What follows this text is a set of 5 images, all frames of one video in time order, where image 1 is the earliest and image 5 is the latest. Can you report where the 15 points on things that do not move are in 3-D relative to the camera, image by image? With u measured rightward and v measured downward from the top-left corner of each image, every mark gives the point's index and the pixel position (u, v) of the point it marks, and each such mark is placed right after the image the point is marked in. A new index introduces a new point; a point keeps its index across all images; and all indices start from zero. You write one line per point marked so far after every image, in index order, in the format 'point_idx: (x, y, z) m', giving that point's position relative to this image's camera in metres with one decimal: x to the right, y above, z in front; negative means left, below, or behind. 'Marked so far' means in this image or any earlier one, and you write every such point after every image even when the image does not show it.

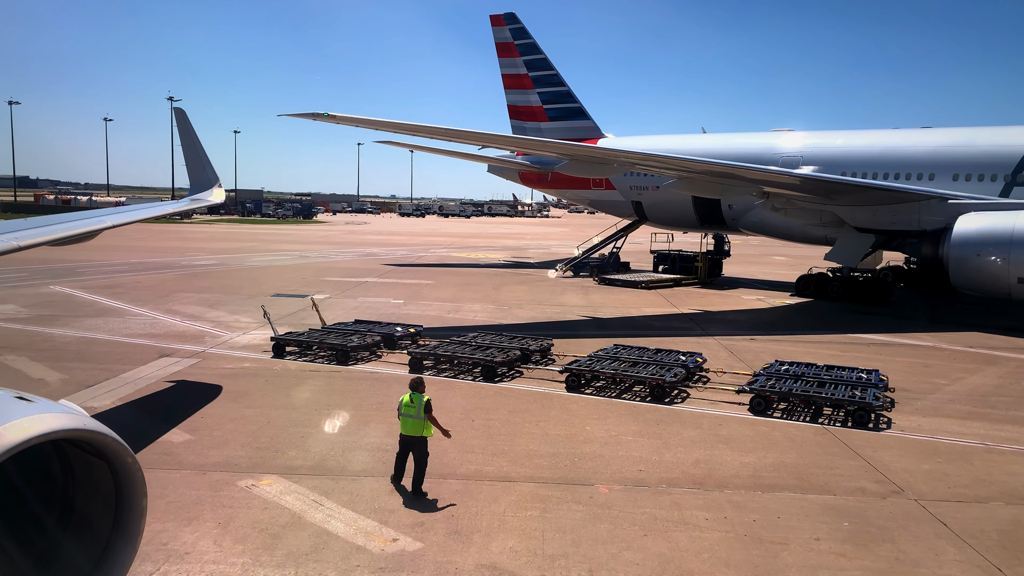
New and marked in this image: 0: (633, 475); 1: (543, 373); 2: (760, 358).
0: (+1.4, -2.2, +7.2) m
1: (+0.6, -1.6, +11.5) m
2: (+5.5, -1.5, +13.6) m
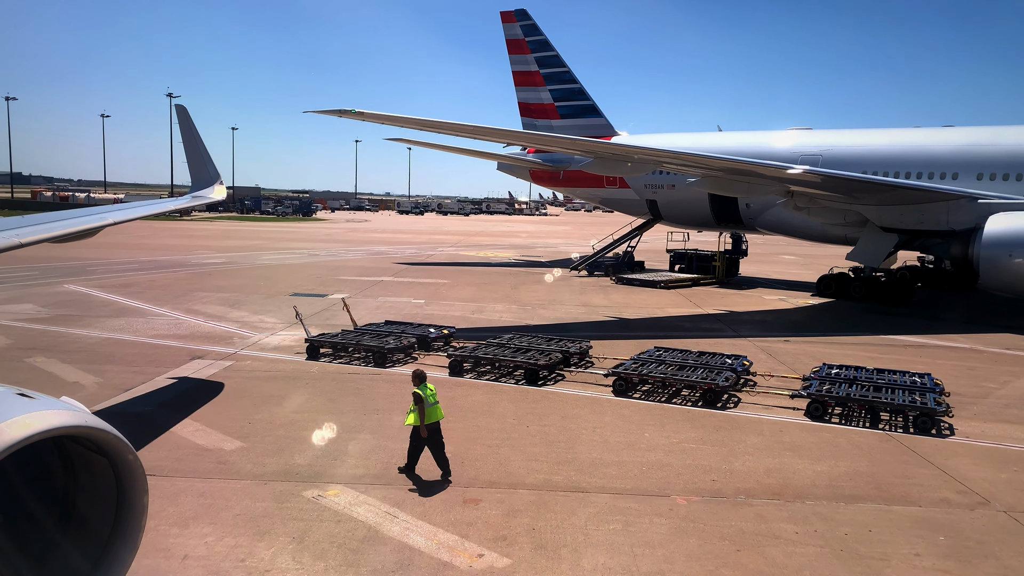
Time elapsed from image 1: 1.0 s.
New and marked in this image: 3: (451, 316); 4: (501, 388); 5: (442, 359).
0: (+2.2, -2.2, +6.9) m
1: (+1.4, -1.6, +11.2) m
2: (+6.2, -1.6, +13.3) m
3: (-1.8, -0.8, +18.4) m
4: (-0.2, -1.7, +10.4) m
5: (-1.4, -1.4, +12.2) m
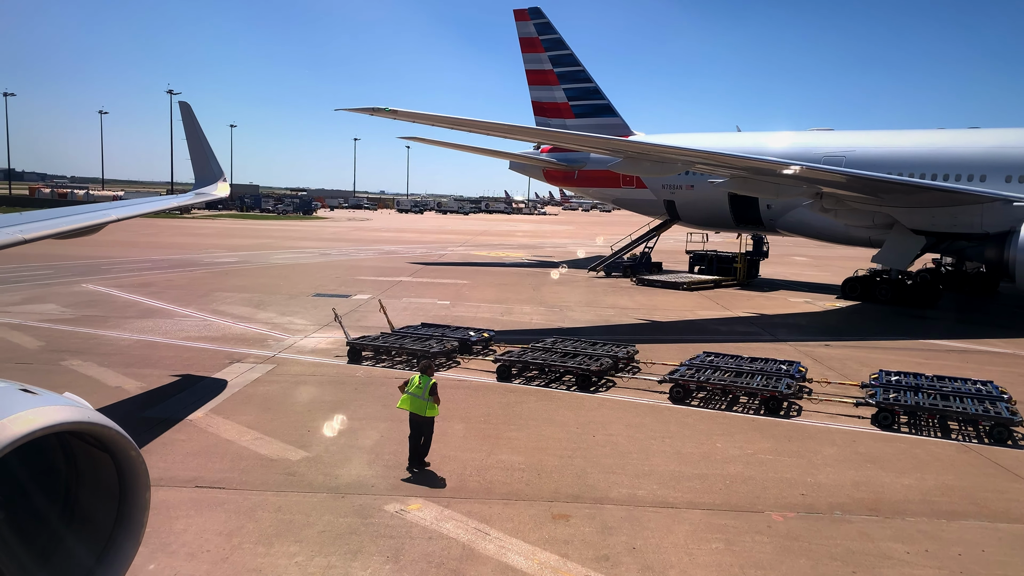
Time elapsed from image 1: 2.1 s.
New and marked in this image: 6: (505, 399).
0: (+3.1, -2.3, +6.7) m
1: (+2.3, -1.7, +11.0) m
2: (+7.1, -1.6, +13.1) m
3: (-0.9, -0.9, +18.1) m
4: (+0.7, -1.8, +10.2) m
5: (-0.5, -1.5, +11.9) m
6: (-0.1, -1.8, +9.9) m
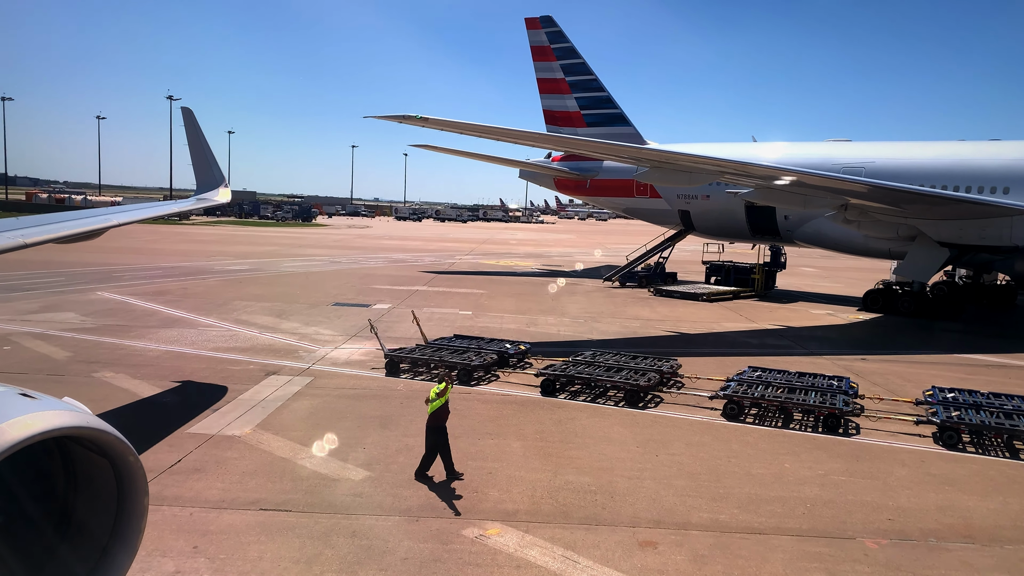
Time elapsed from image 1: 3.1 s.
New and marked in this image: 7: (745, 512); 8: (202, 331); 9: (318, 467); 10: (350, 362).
0: (+3.9, -2.5, +6.4) m
1: (+3.1, -1.9, +10.7) m
2: (+7.9, -1.9, +12.9) m
3: (-0.2, -1.2, +17.8) m
4: (+1.5, -2.0, +9.9) m
5: (+0.3, -1.7, +11.7) m
6: (+0.7, -2.0, +9.6) m
7: (+2.5, -2.4, +6.6) m
8: (-7.8, -1.1, +15.4) m
9: (-2.3, -2.1, +7.4) m
10: (-3.4, -1.5, +12.7) m
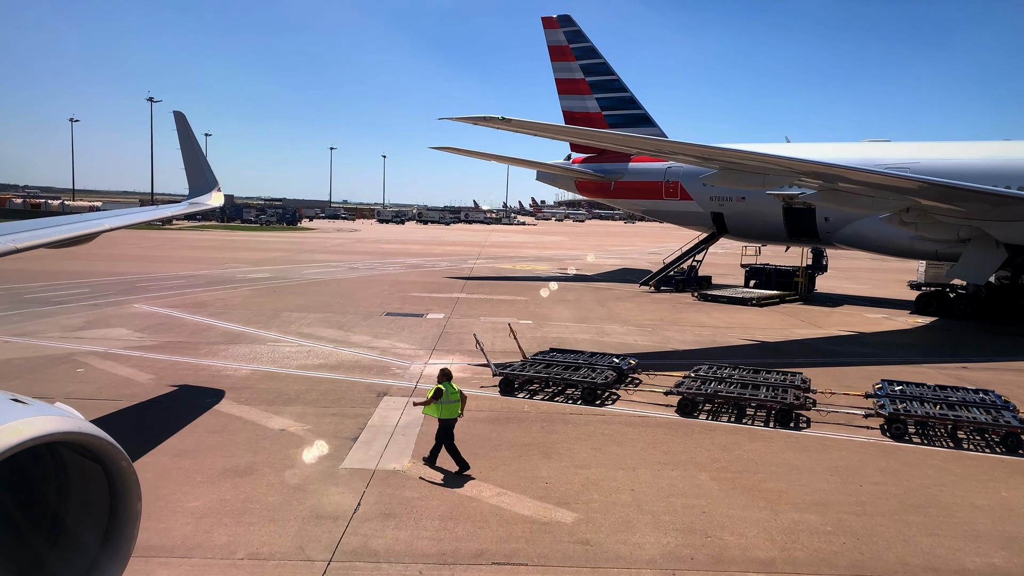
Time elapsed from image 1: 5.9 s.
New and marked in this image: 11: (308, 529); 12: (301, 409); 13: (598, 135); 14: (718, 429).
0: (+6.3, -2.6, +5.8) m
1: (+5.3, -2.1, +10.1) m
2: (+10.1, -2.1, +12.4) m
3: (+1.9, -1.4, +17.2) m
4: (+3.8, -2.2, +9.3) m
5: (+2.5, -1.9, +11.0) m
6: (+3.0, -2.2, +9.0) m
7: (+4.9, -2.6, +6.0) m
8: (-5.7, -1.4, +14.6) m
9: (0.0, -2.4, +6.6) m
10: (-1.2, -1.8, +11.9) m
11: (-2.0, -2.4, +6.0) m
12: (-3.4, -2.0, +9.9) m
13: (+2.5, +4.3, +17.7) m
14: (+3.1, -2.1, +9.4) m
